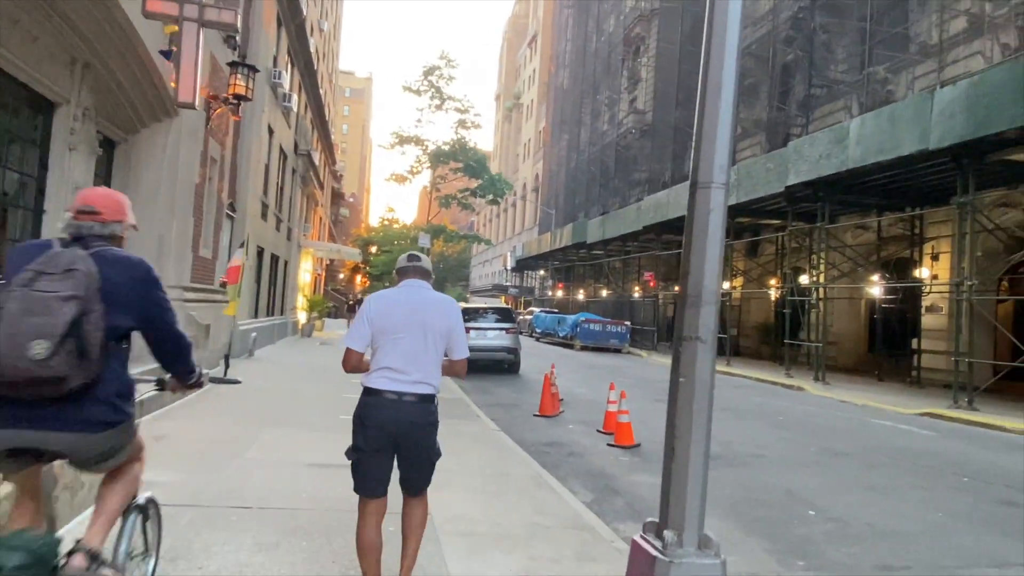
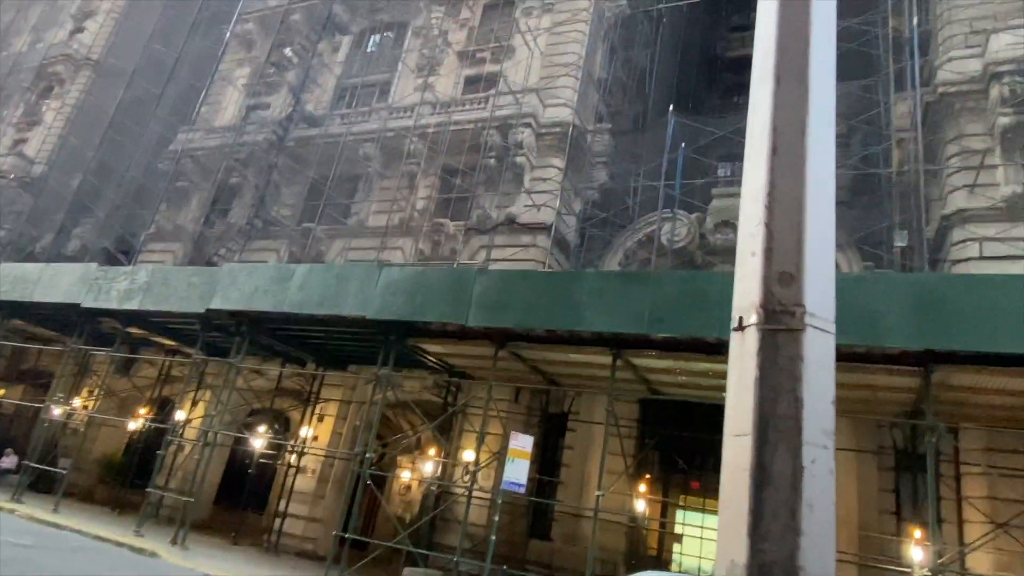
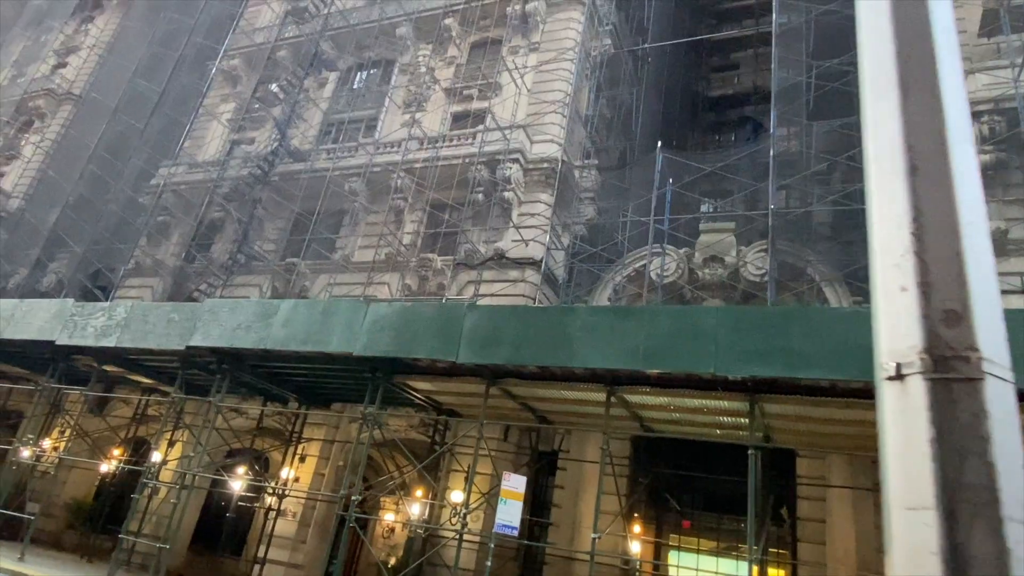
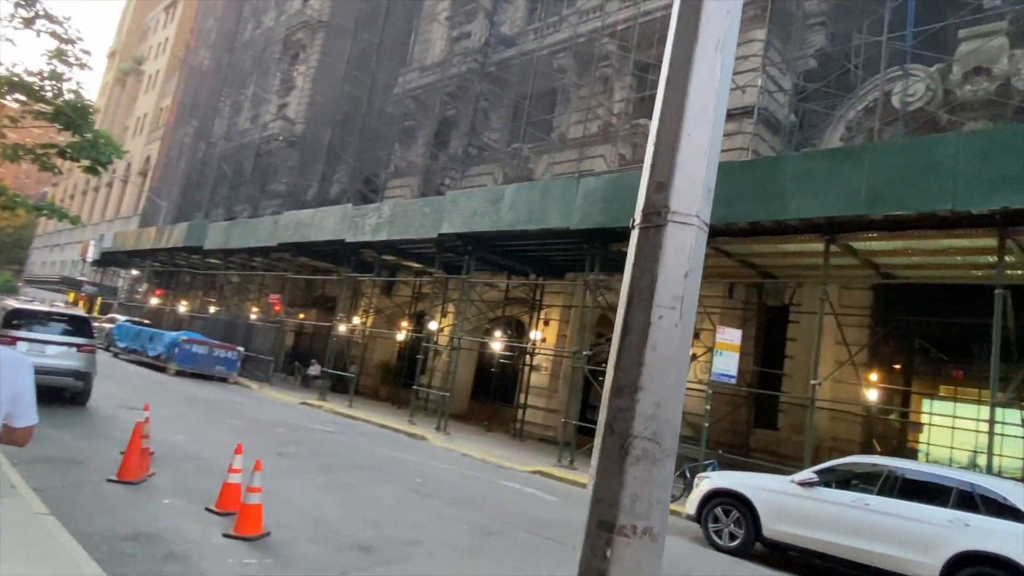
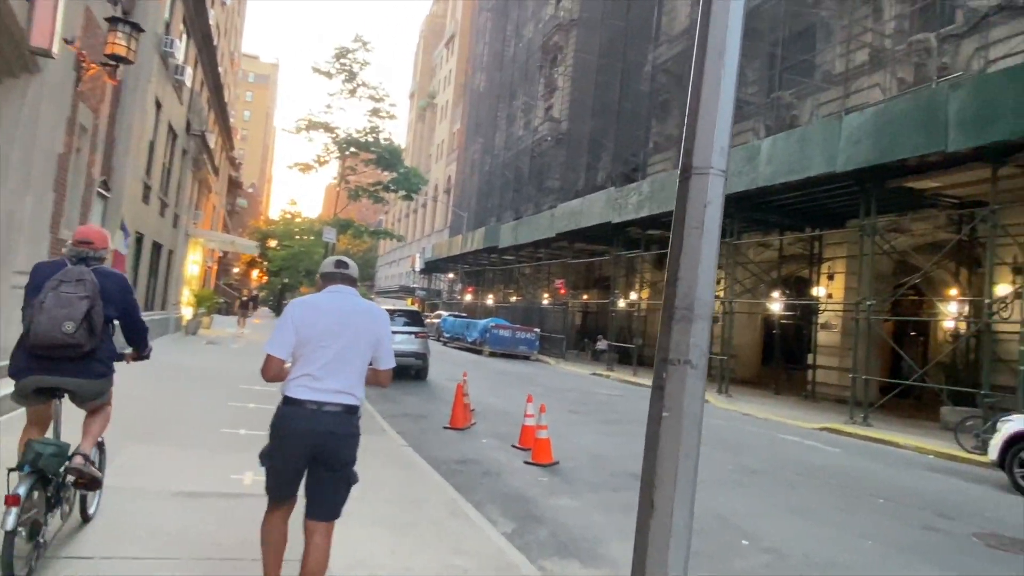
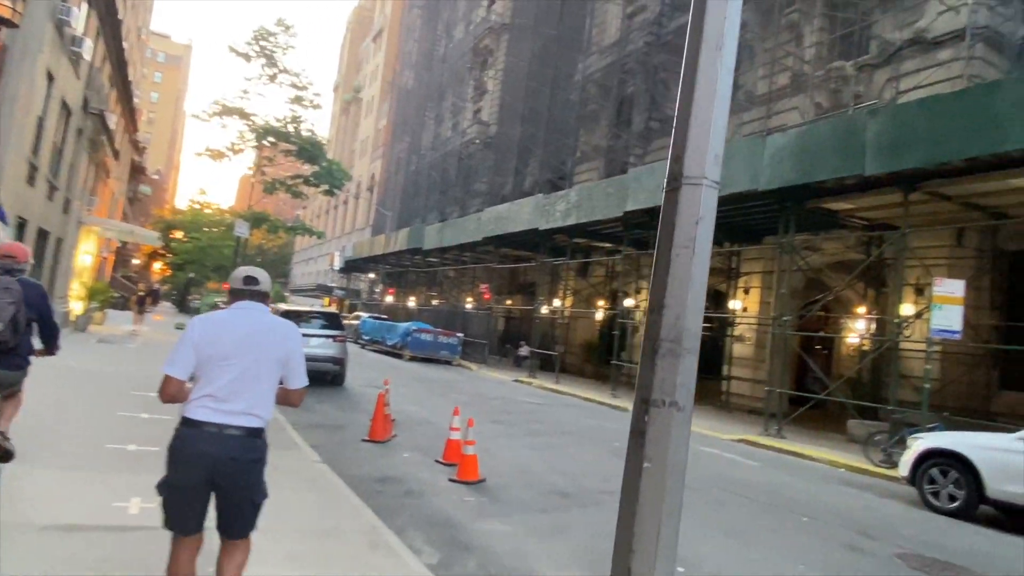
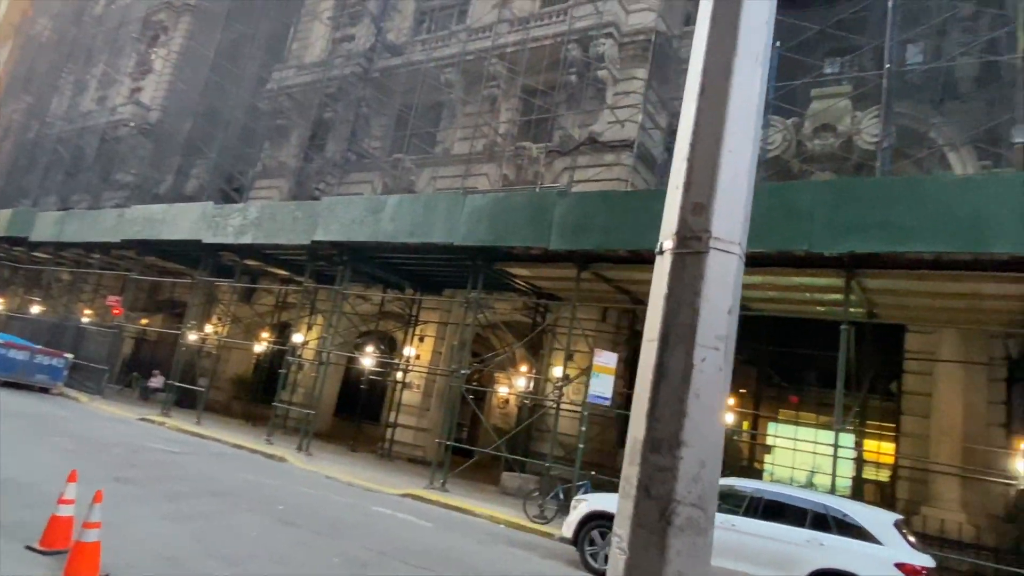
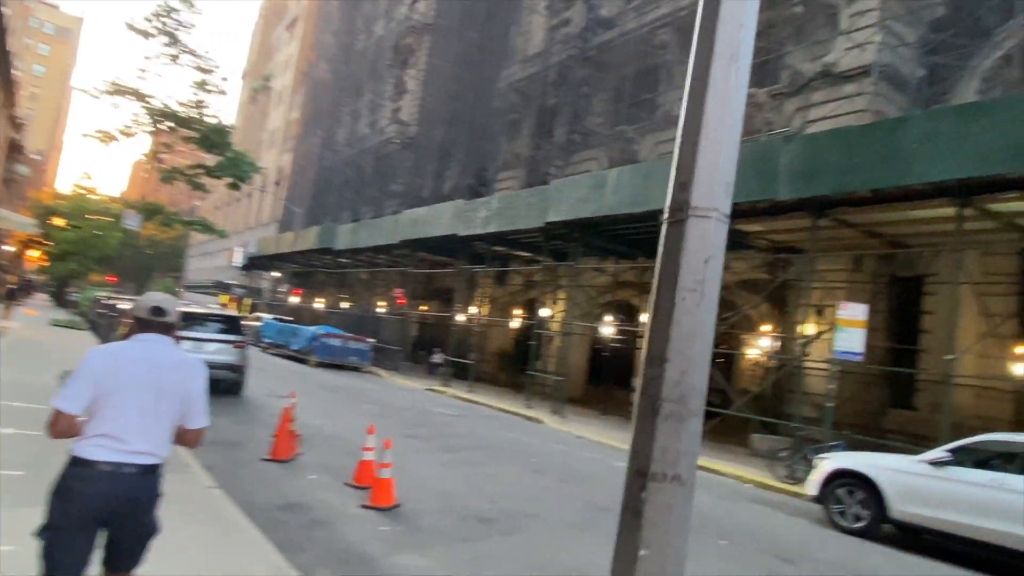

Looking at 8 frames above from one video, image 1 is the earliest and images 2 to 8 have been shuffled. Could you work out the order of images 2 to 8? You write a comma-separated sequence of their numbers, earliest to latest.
5, 6, 8, 4, 7, 2, 3
